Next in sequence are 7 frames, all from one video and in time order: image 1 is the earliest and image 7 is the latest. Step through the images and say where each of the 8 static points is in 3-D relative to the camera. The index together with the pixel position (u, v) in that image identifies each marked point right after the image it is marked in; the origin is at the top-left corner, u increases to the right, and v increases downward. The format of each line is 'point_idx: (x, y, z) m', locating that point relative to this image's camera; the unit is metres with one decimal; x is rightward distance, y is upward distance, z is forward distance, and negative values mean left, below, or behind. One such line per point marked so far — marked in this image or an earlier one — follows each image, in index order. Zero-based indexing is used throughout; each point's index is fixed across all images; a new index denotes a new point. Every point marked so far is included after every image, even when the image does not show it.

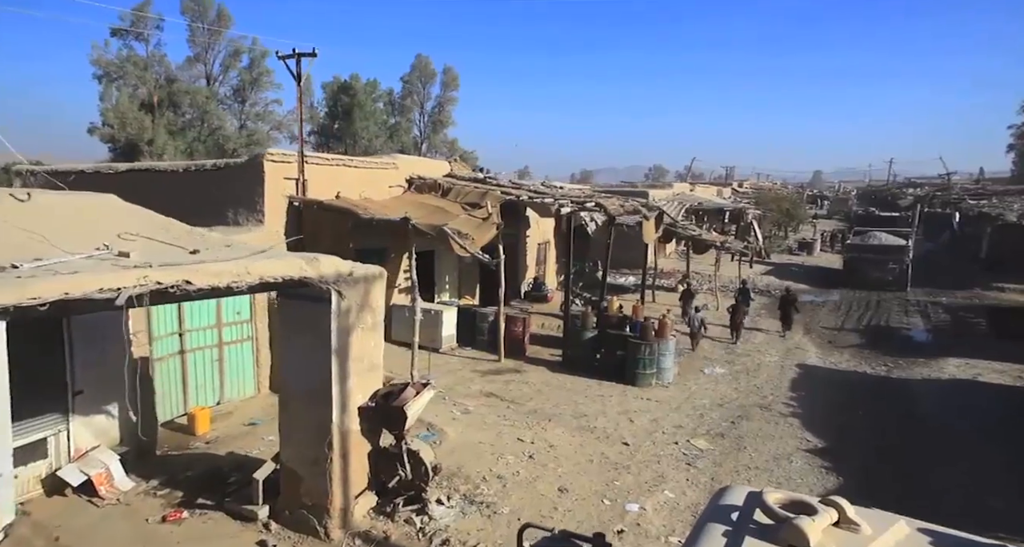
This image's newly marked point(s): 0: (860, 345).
0: (+9.0, -1.9, +17.5) m
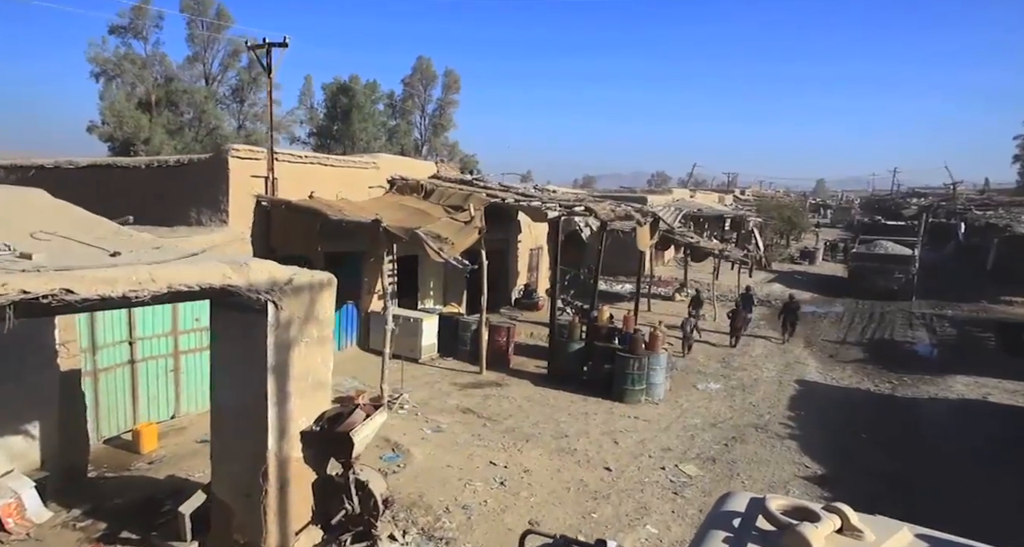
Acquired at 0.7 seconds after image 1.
0: (+8.7, -2.2, +16.7) m
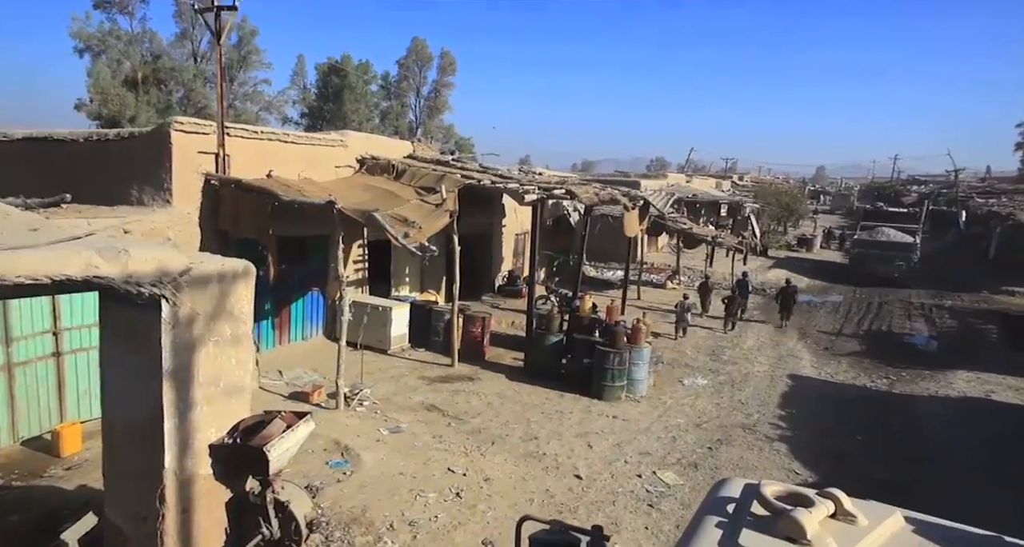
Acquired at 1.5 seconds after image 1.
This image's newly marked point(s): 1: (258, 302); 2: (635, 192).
0: (+8.2, -1.9, +16.0) m
1: (-4.1, -0.5, +11.0) m
2: (+3.0, +2.0, +16.6) m
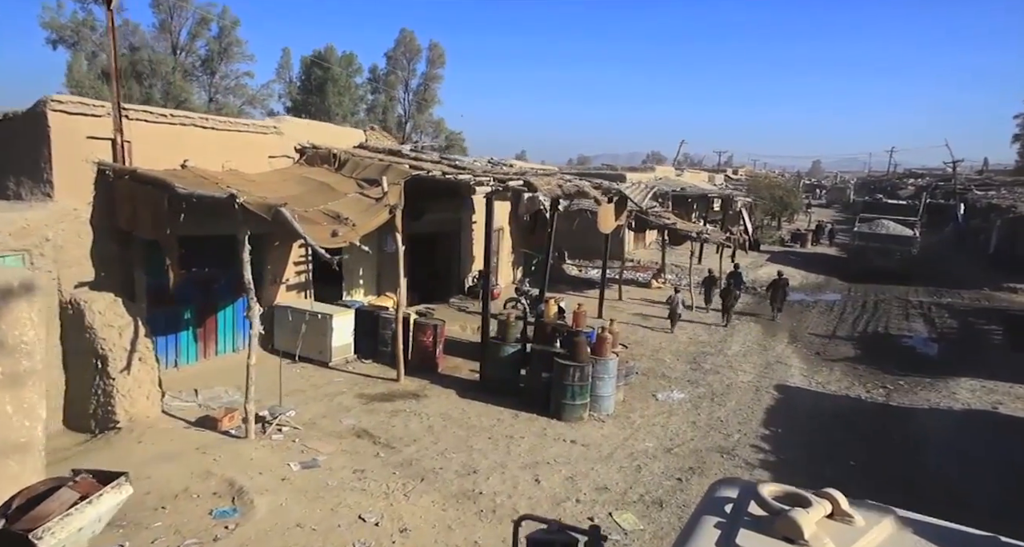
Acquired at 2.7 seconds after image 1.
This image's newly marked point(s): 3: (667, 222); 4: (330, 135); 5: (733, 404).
0: (+7.5, -1.9, +14.7) m
1: (-4.9, -0.5, +9.7) m
2: (+2.2, +2.0, +15.3) m
3: (+4.6, +1.5, +19.9) m
4: (-3.4, +2.6, +12.6) m
5: (+3.7, -2.2, +11.1) m
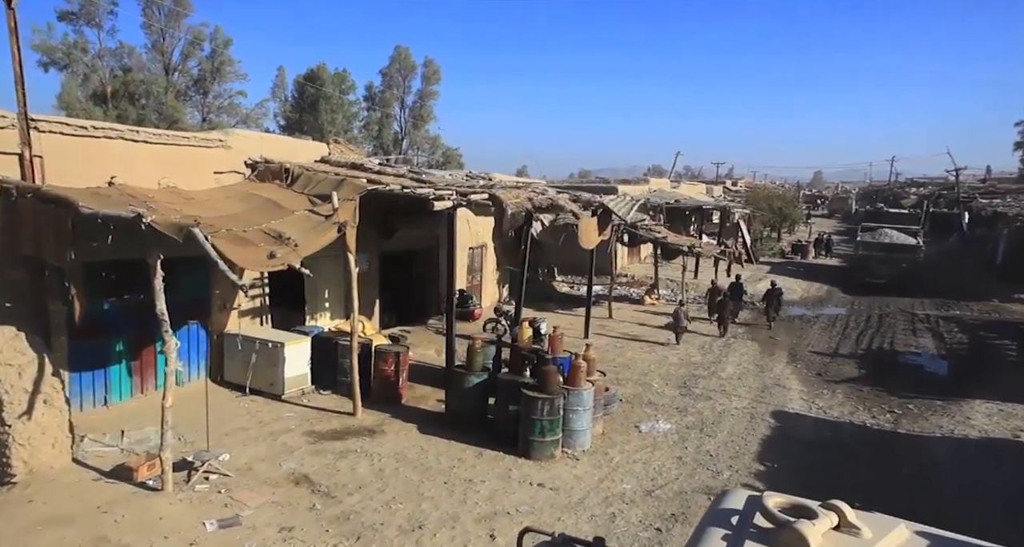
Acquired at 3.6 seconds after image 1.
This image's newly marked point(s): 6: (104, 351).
0: (+7.0, -2.2, +13.7) m
1: (-5.3, -0.9, +8.7) m
2: (+1.7, +1.6, +14.4) m
3: (+4.1, +1.1, +19.0) m
4: (-4.0, +2.2, +11.7) m
5: (+3.2, -2.4, +10.1) m
6: (-5.3, -1.0, +8.8) m
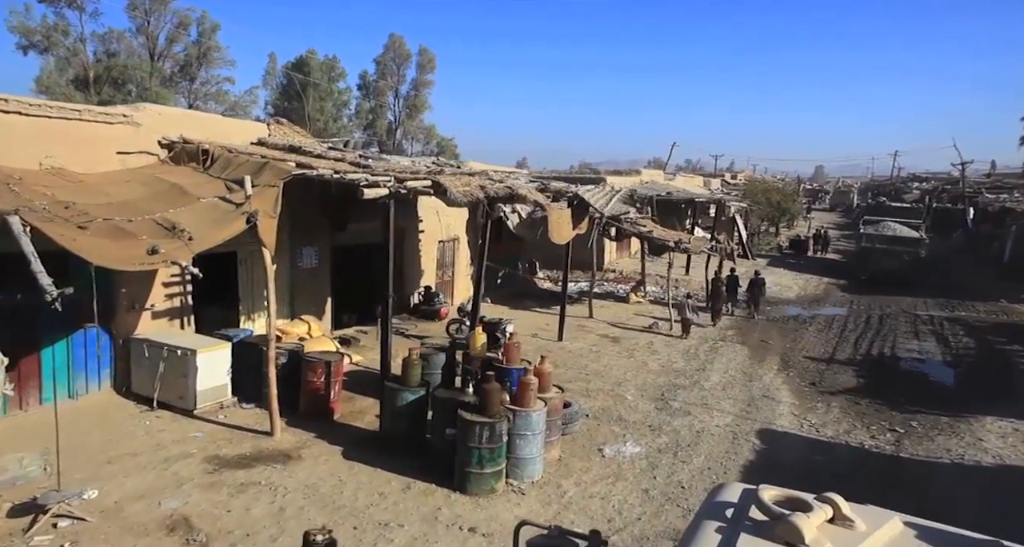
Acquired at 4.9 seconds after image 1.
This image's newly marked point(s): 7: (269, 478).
0: (+6.3, -2.2, +12.4) m
1: (-6.1, -0.9, +7.4) m
2: (+1.0, +1.7, +13.0) m
3: (+3.4, +1.1, +17.6) m
4: (-4.6, +2.3, +10.4) m
5: (+2.5, -2.4, +8.8) m
6: (-6.1, -1.0, +7.4) m
7: (-2.6, -2.2, +7.3) m
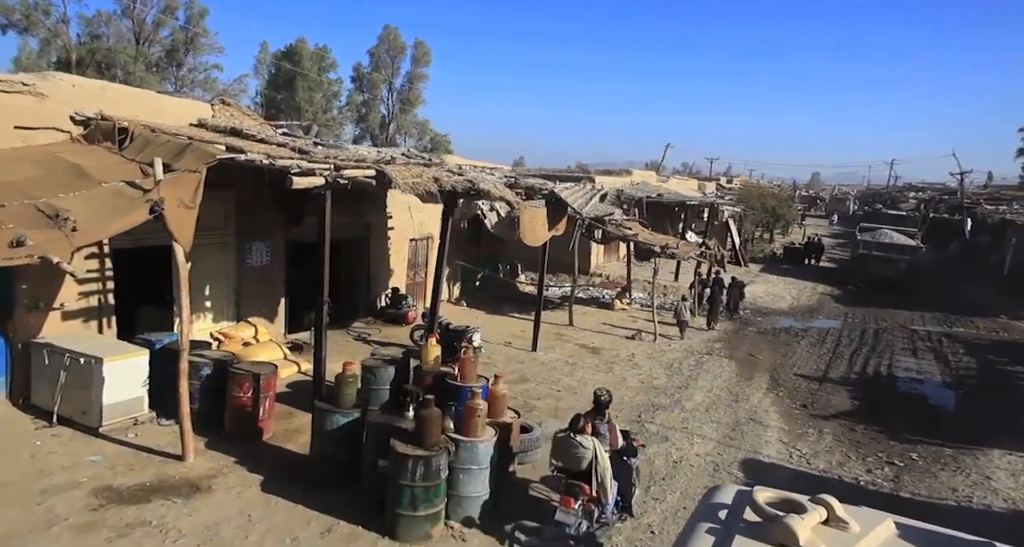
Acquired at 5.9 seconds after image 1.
0: (+5.7, -2.4, +11.4) m
1: (-6.6, -0.8, +6.3) m
2: (+0.5, +1.6, +12.0) m
3: (+2.9, +1.0, +16.6) m
4: (-5.1, +2.3, +9.2) m
5: (+1.9, -2.6, +7.8) m
6: (-6.6, -0.9, +6.3) m
7: (-3.2, -2.2, +6.2) m
